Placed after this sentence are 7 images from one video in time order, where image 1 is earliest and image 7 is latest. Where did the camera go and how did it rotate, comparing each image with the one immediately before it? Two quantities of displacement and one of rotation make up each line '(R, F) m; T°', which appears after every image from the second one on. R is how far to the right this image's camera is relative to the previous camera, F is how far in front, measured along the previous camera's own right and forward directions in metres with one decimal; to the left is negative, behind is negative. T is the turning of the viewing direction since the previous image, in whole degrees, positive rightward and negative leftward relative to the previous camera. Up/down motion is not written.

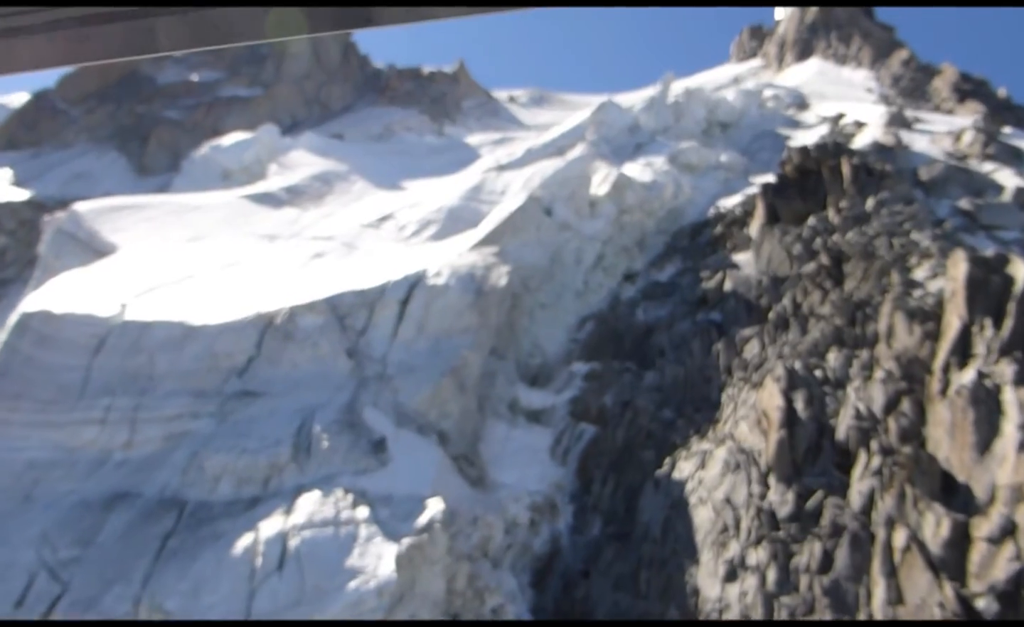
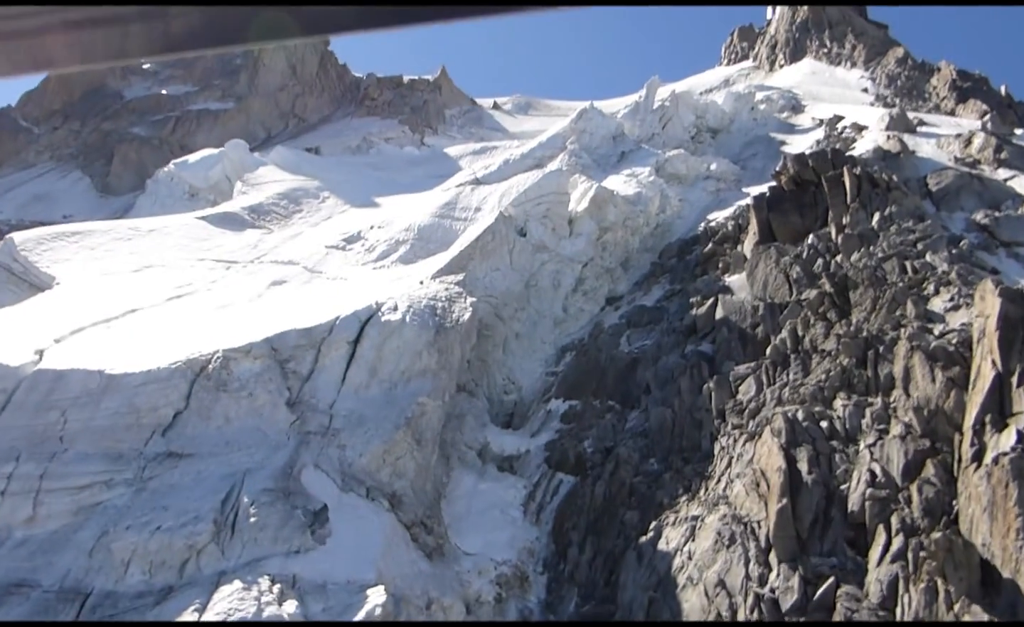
(+0.3, +1.3) m; 0°
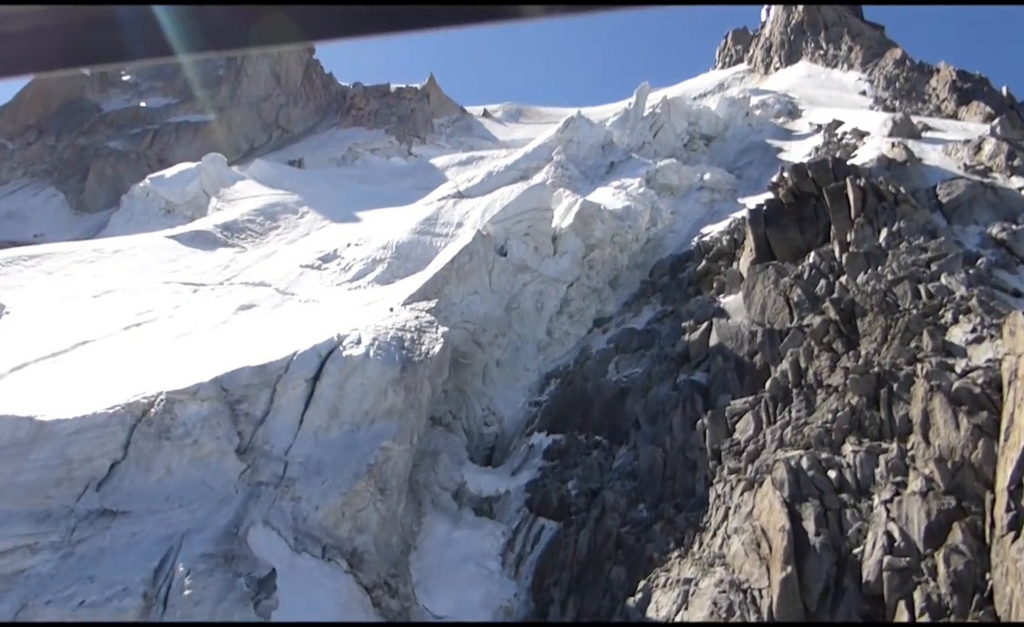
(+0.2, +0.9) m; 0°
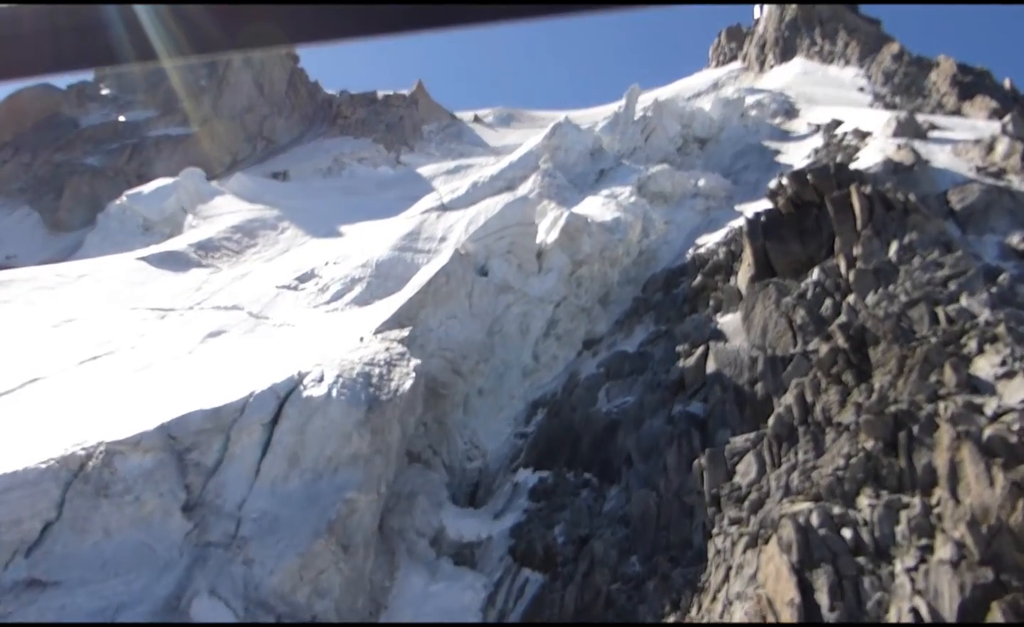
(+0.2, +0.9) m; 0°
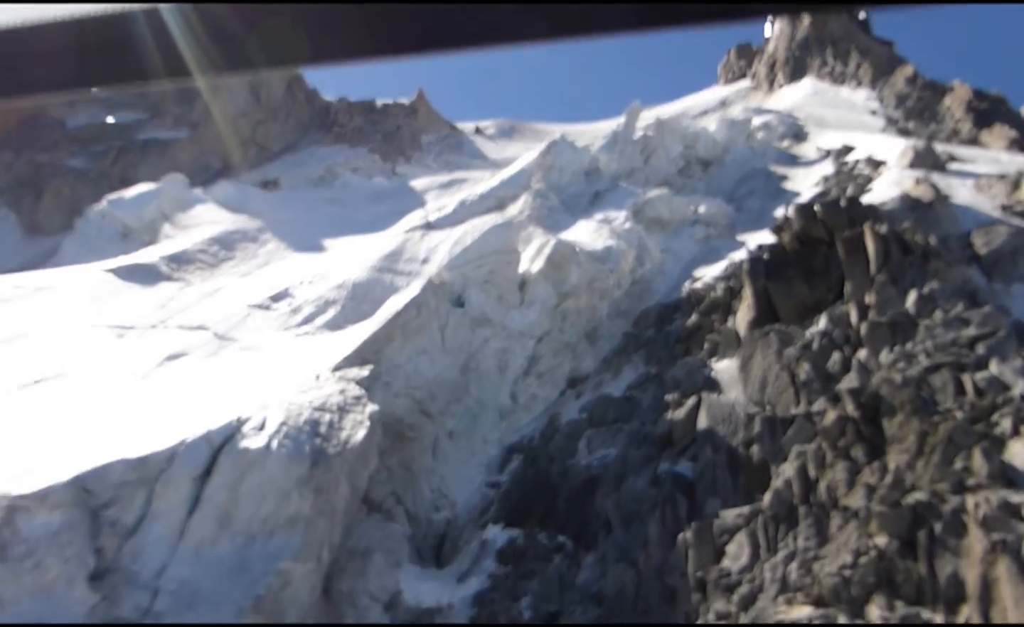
(+0.3, +1.0) m; 0°
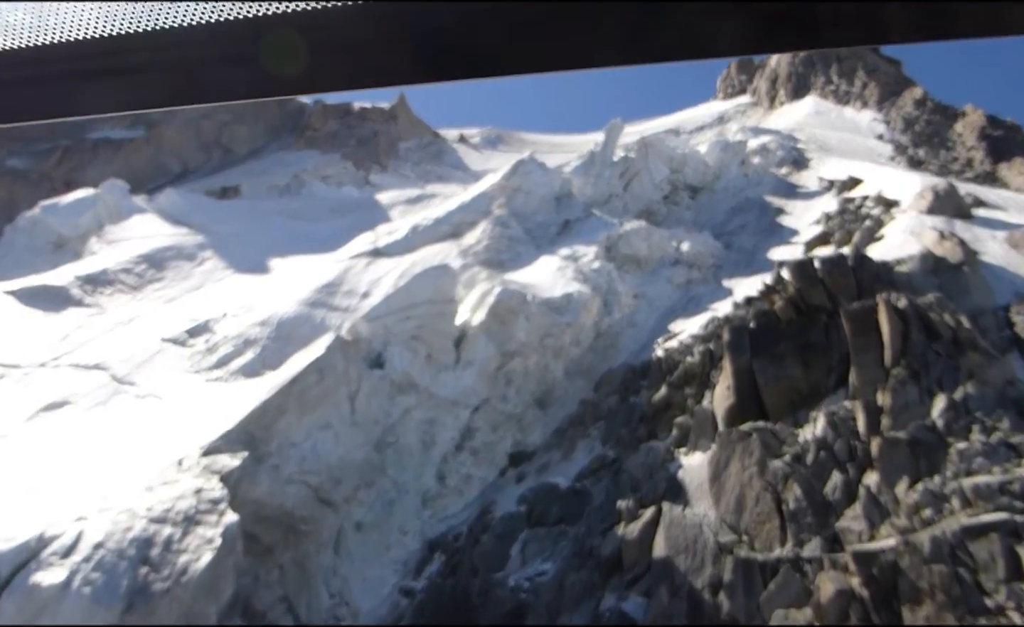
(+0.5, +1.9) m; 0°
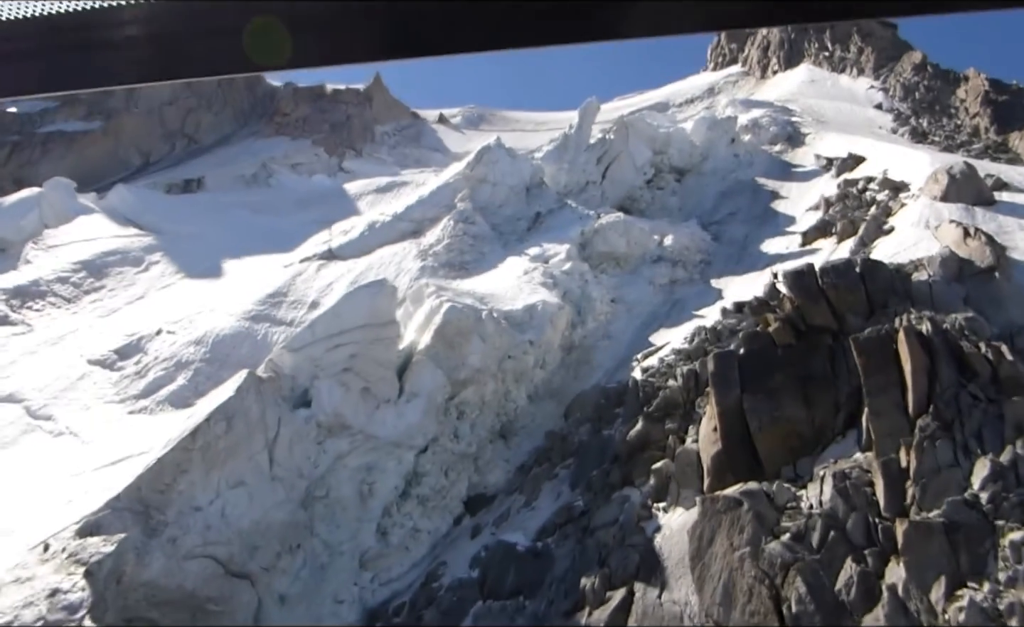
(+0.4, +1.4) m; 0°
